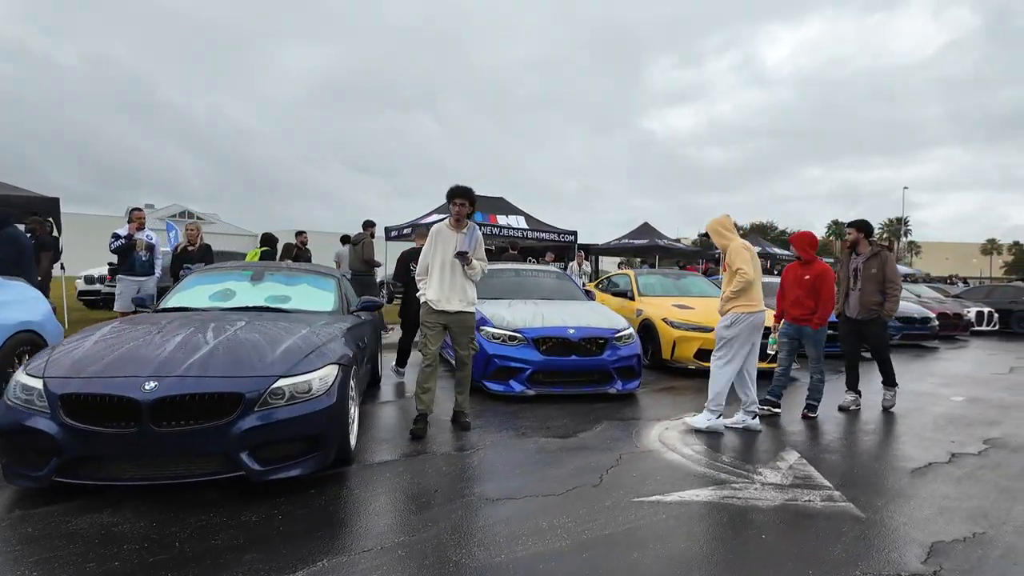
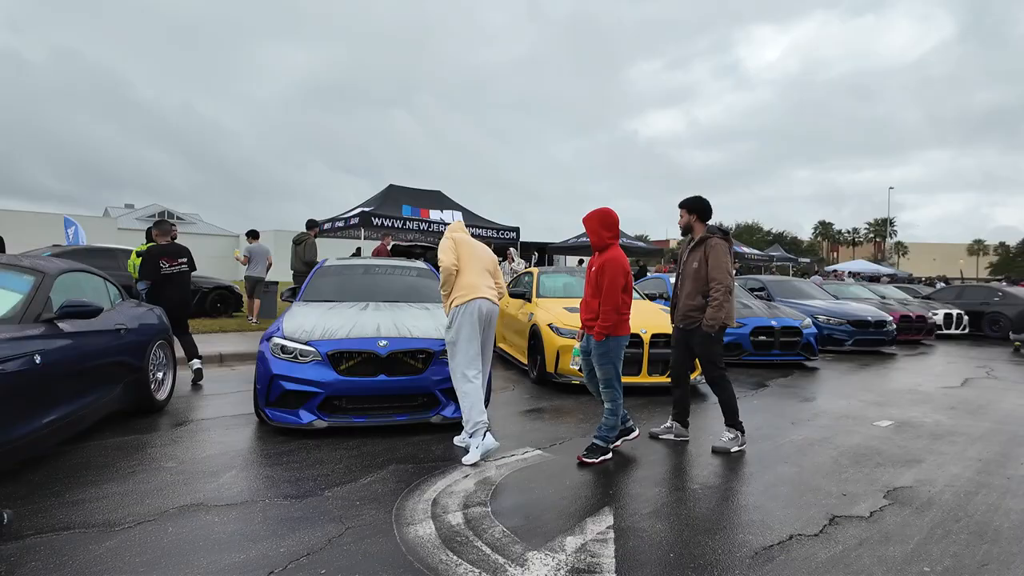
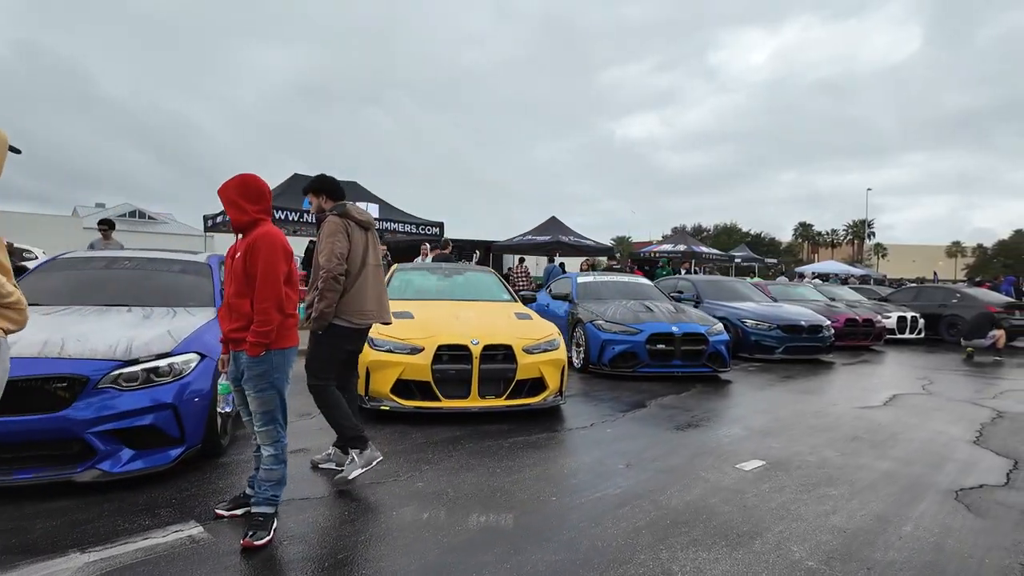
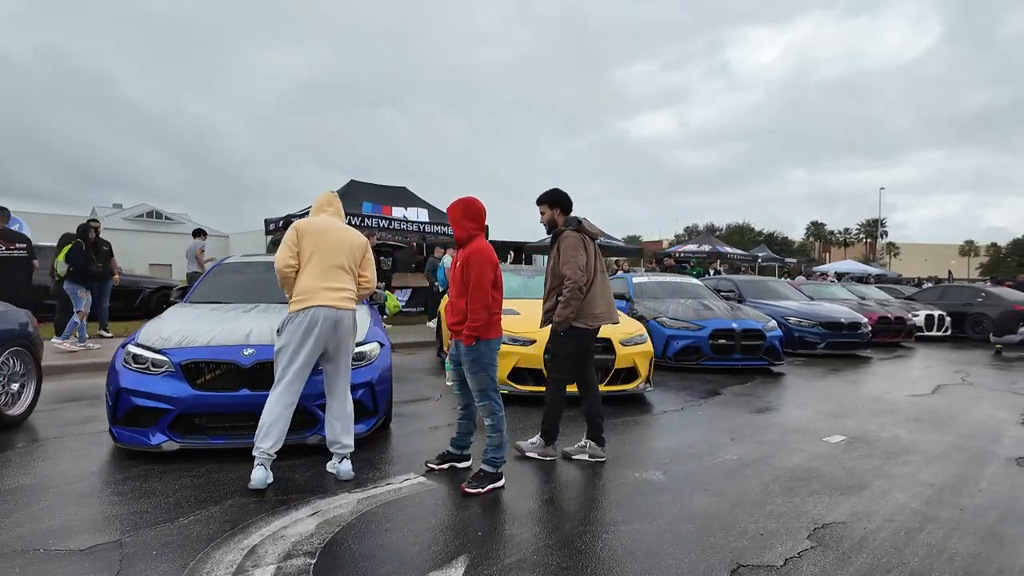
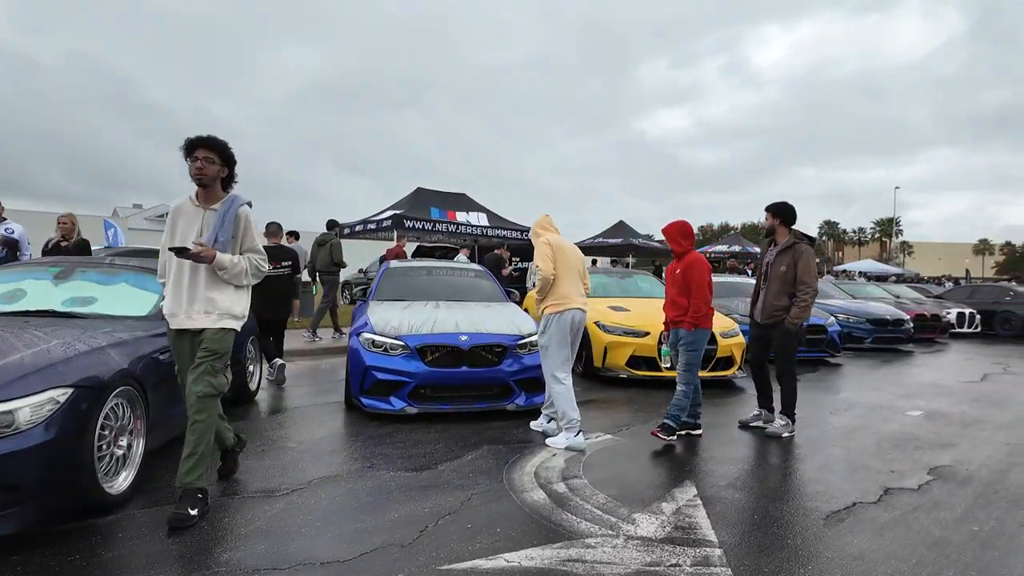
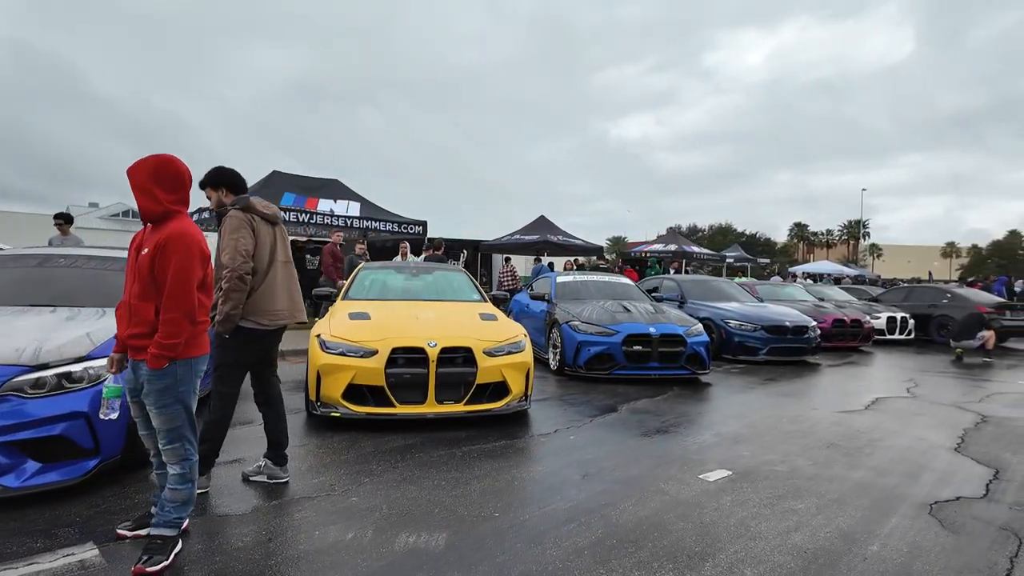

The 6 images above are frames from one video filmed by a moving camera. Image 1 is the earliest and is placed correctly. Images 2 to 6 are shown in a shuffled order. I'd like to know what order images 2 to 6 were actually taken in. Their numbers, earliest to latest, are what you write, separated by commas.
5, 2, 4, 3, 6
